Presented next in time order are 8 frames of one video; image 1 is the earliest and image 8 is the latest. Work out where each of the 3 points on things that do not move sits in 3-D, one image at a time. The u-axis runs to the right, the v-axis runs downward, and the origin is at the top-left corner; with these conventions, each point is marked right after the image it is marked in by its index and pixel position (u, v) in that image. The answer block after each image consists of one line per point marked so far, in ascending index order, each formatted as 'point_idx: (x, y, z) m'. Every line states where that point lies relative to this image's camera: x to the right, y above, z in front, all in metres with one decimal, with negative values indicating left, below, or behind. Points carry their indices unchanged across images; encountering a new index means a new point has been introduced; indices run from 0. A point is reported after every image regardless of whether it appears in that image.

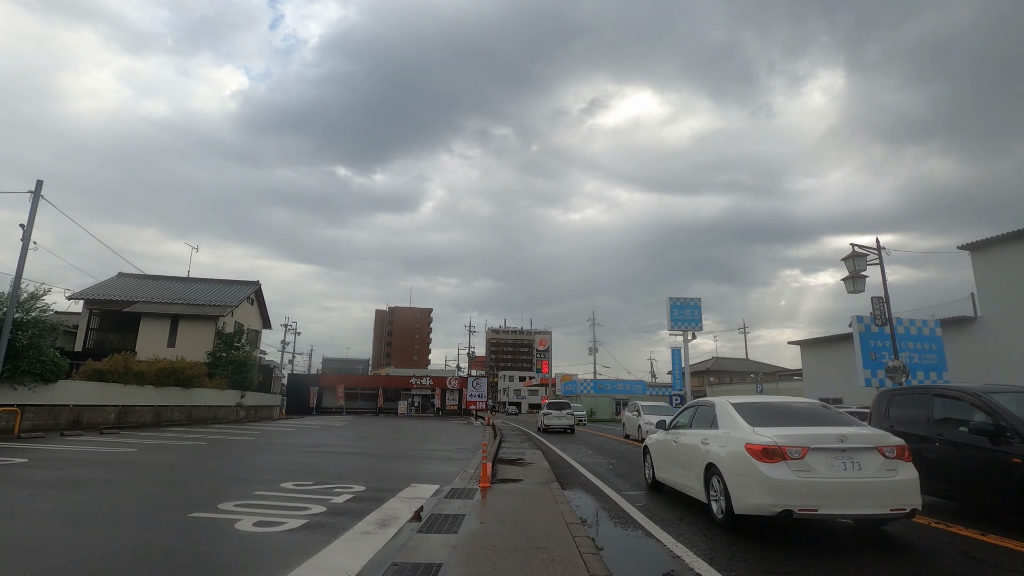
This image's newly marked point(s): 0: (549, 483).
0: (+0.6, -3.2, +8.9) m
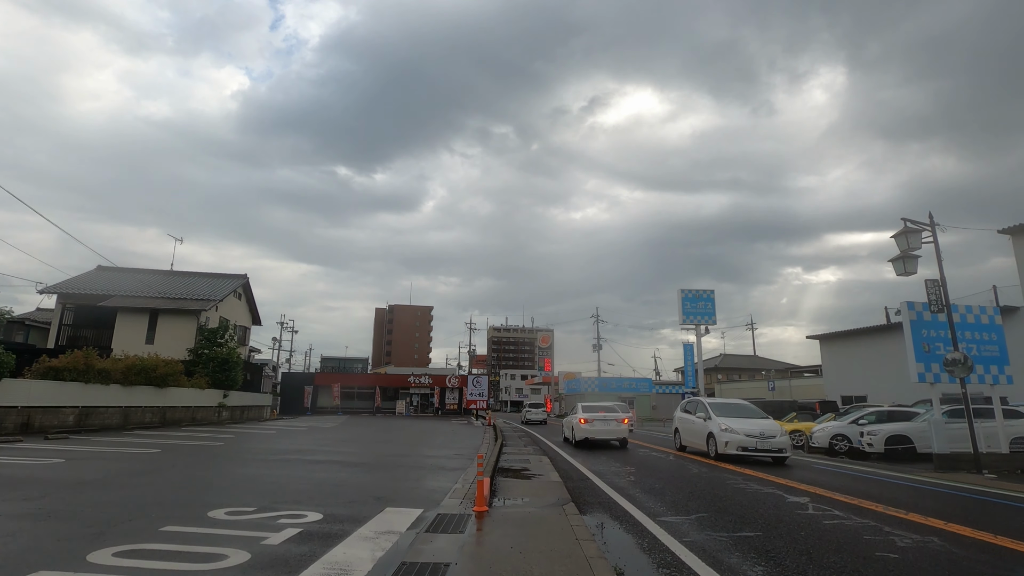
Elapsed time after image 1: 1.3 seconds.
0: (+0.6, -2.8, +7.0) m
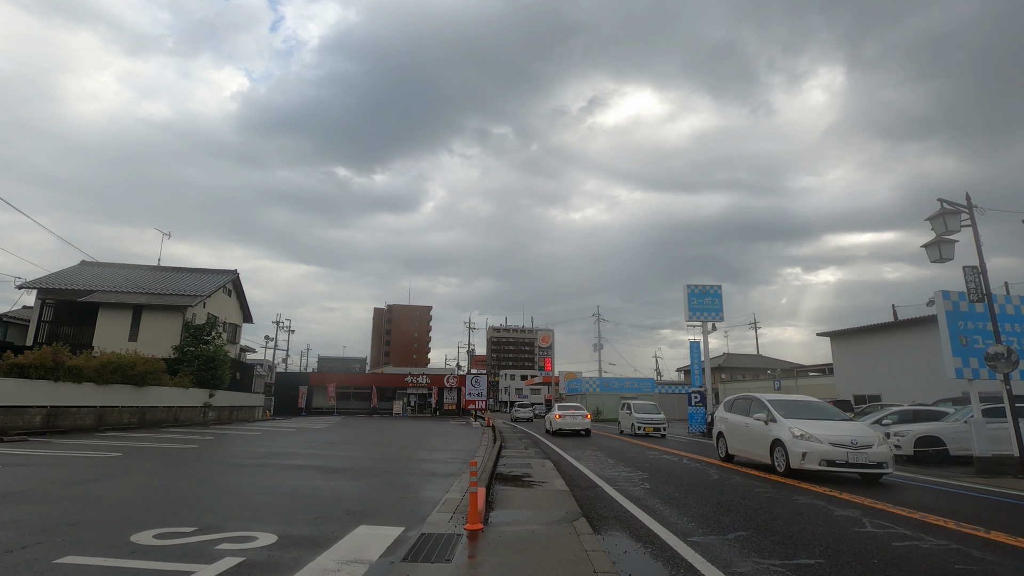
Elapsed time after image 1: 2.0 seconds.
0: (+0.6, -2.5, +5.9) m
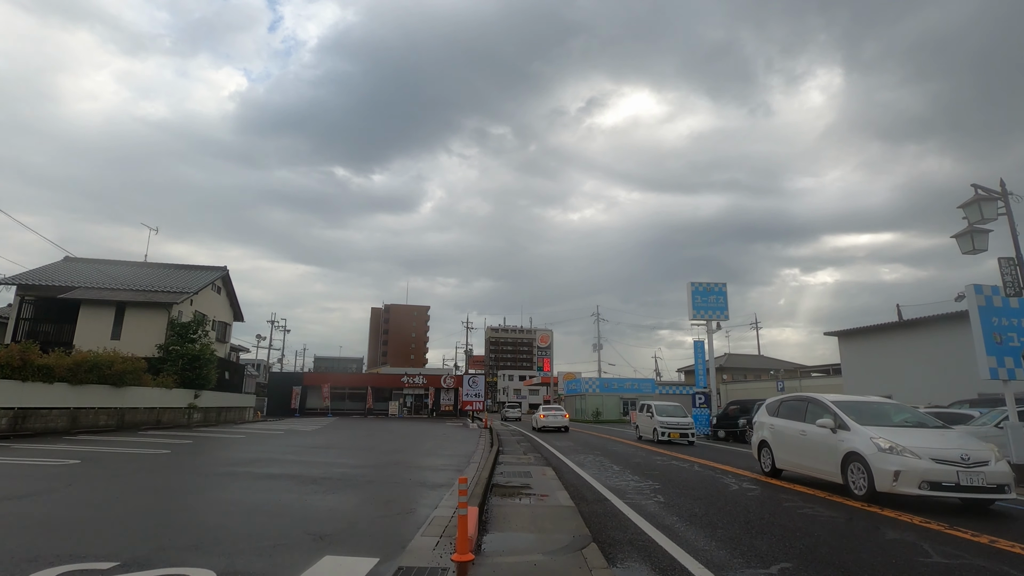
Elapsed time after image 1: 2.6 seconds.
0: (+0.6, -2.3, +5.0) m
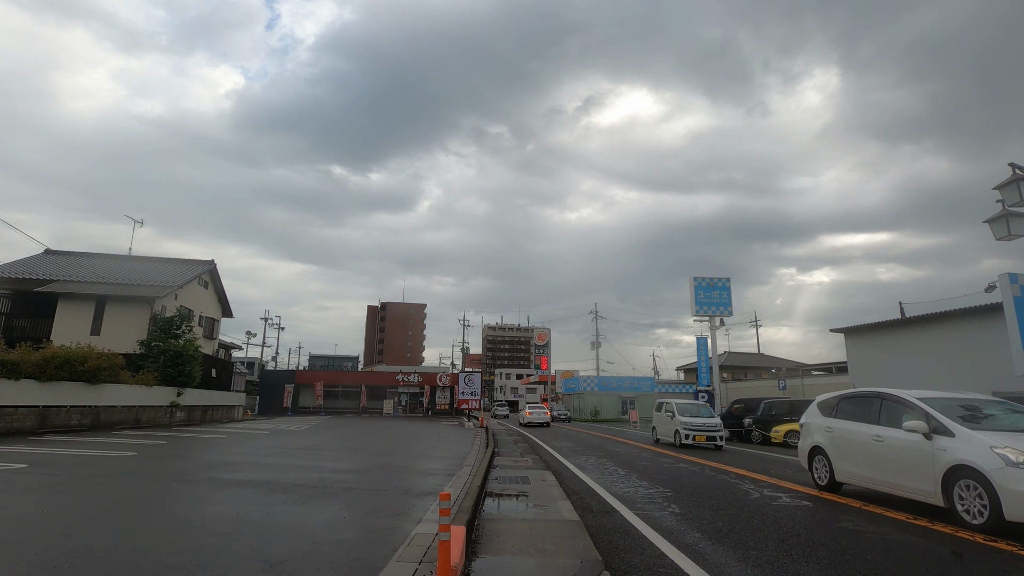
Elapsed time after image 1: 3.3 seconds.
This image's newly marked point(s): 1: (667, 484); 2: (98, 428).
0: (+0.6, -2.1, +4.0) m
1: (+2.6, -3.3, +9.2) m
2: (-13.3, -4.5, +17.6) m
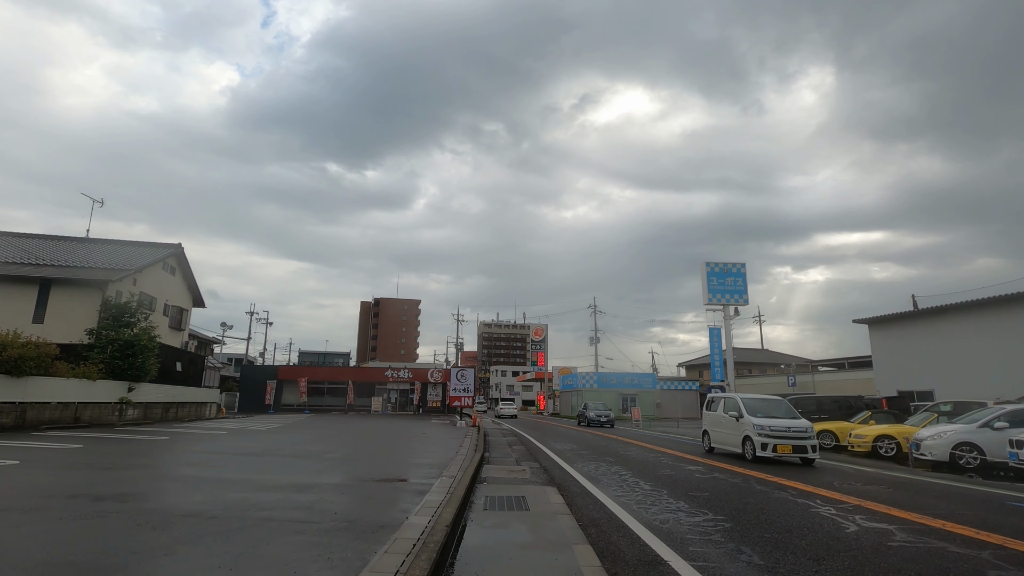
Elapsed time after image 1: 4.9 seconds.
0: (+0.5, -1.5, +1.6) m
1: (+2.5, -2.7, +6.8) m
2: (-13.5, -3.9, +15.1) m
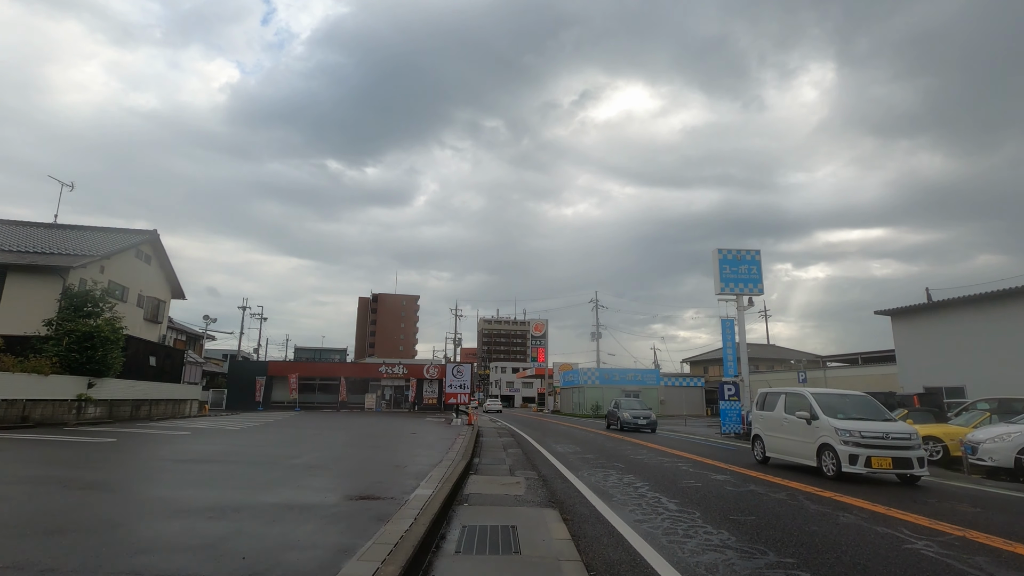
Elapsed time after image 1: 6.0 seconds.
0: (+0.4, -1.2, -0.2) m
1: (+2.4, -2.3, +5.1) m
2: (-13.6, -3.4, +13.4) m
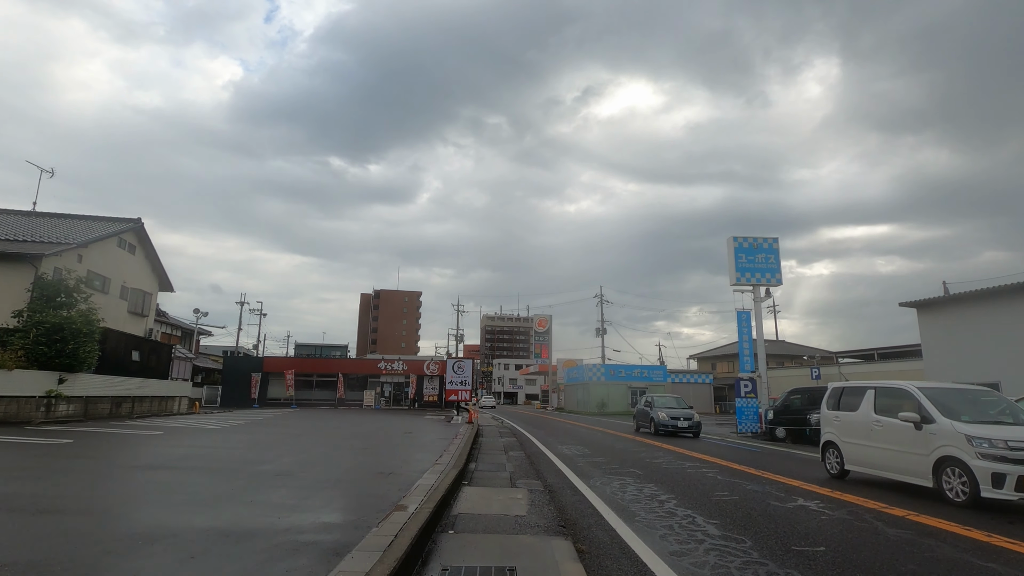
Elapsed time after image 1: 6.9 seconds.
0: (+0.3, -0.9, -1.5) m
1: (+2.4, -2.0, +3.7) m
2: (-13.6, -3.1, +12.1) m
